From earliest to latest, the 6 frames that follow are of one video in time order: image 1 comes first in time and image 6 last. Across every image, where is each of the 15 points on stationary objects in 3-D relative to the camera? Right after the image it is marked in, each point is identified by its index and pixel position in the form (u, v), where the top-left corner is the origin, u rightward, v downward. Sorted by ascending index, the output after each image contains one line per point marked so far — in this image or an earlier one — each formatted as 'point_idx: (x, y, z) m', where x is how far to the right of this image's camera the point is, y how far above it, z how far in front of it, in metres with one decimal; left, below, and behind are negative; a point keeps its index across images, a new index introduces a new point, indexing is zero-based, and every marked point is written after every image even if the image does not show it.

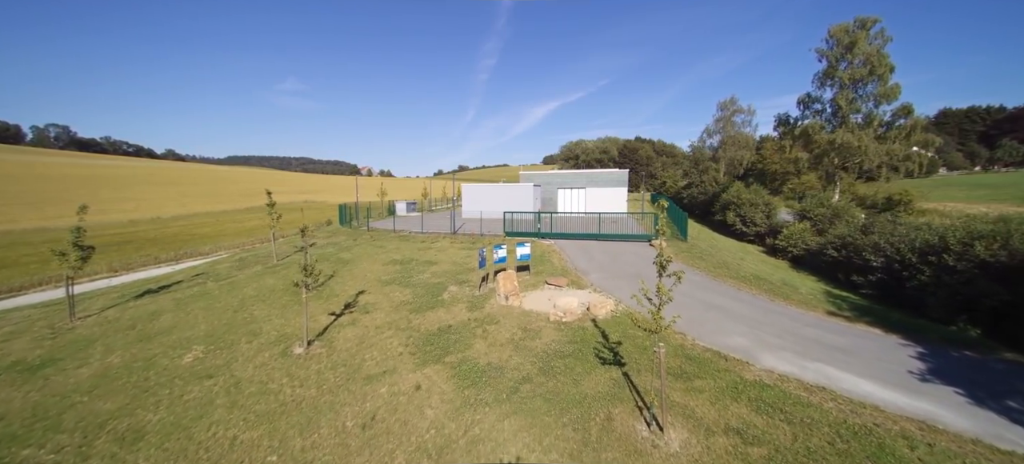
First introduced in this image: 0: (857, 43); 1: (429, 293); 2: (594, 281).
0: (+18.9, +10.4, +18.4) m
1: (-2.7, -2.0, +11.1) m
2: (+2.8, -1.7, +11.6) m
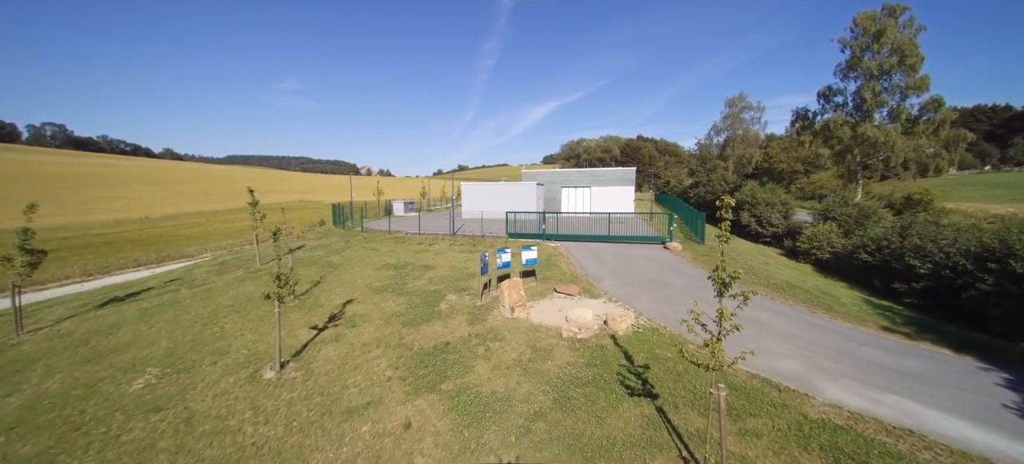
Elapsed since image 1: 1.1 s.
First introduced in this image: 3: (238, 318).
0: (+19.0, +10.3, +17.3) m
1: (-2.6, -2.1, +9.9) m
2: (+2.9, -1.7, +10.4) m
3: (-7.5, -2.4, +9.3) m
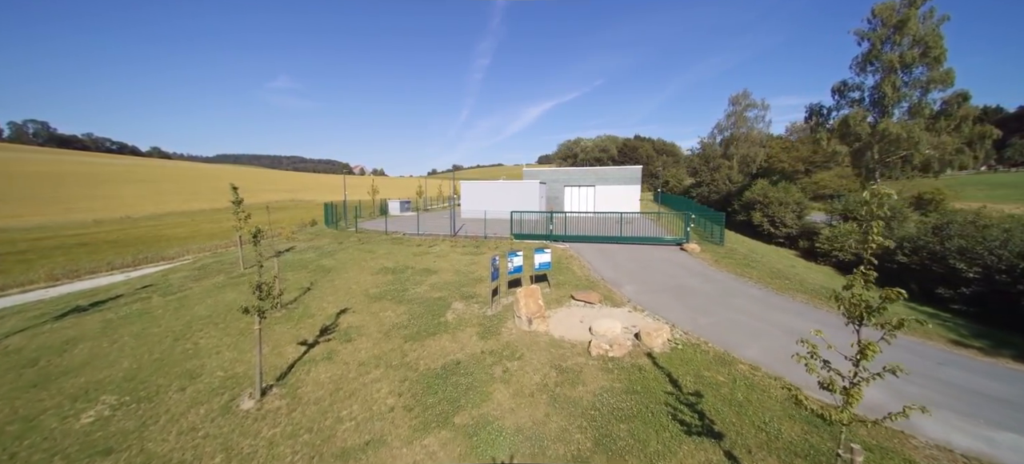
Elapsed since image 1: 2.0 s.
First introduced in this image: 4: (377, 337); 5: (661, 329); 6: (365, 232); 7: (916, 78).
0: (+19.3, +10.3, +16.5) m
1: (-2.2, -2.1, +8.9) m
2: (+3.3, -1.8, +9.4) m
3: (-7.1, -2.4, +8.2) m
4: (-3.1, -2.4, +7.8) m
5: (+3.0, -2.0, +6.8) m
6: (-7.9, 0.0, +18.4) m
7: (+20.1, +7.7, +17.0) m
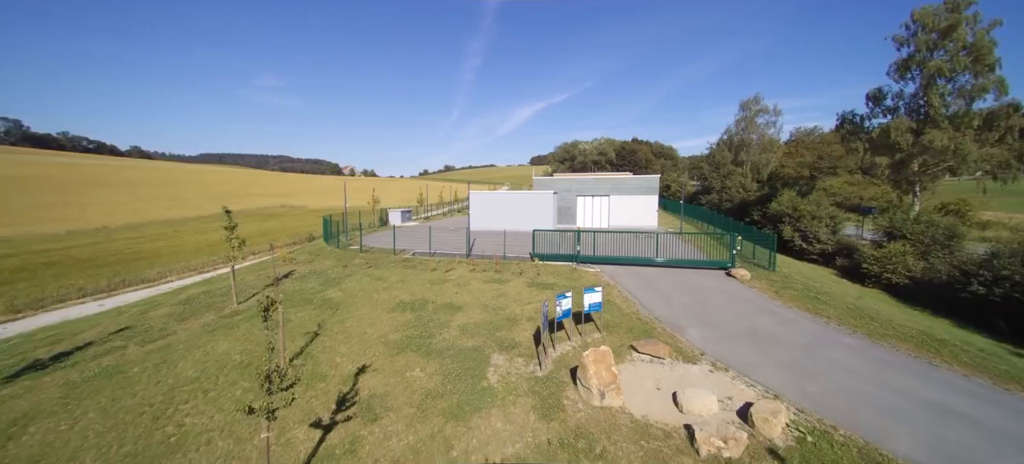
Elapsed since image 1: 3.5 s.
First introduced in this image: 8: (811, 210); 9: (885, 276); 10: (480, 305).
0: (+20.2, +9.4, +15.5) m
1: (-1.0, -3.0, +7.3) m
2: (+4.4, -2.7, +8.0) m
3: (-5.9, -3.3, +6.5) m
4: (-1.9, -3.3, +6.2) m
5: (+4.2, -2.9, +5.4) m
6: (-7.0, -0.9, +16.7) m
7: (+21.1, +6.9, +16.0) m
8: (+17.1, +1.2, +19.4) m
9: (+15.7, -1.9, +14.3) m
10: (-1.0, -2.3, +10.6) m
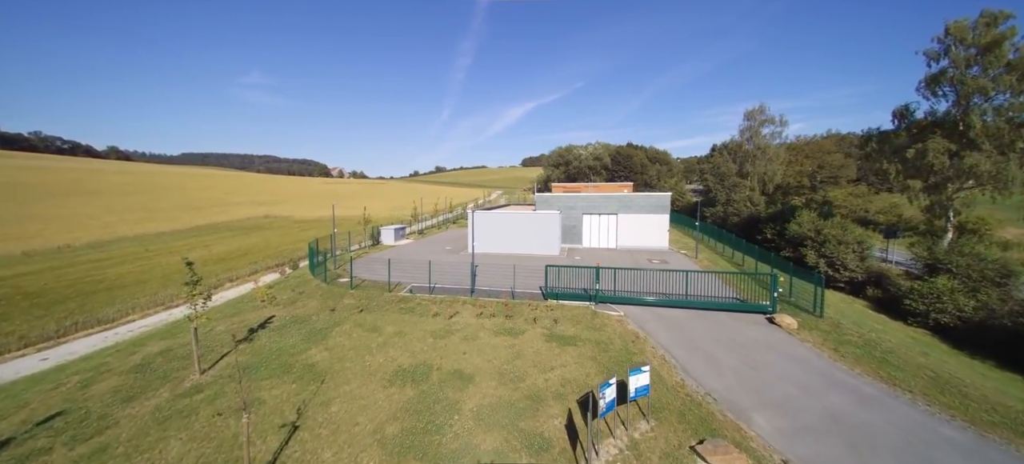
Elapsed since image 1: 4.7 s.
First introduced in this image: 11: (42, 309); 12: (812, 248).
0: (+20.6, +8.1, +14.4) m
1: (-0.4, -4.4, +5.6) m
2: (+5.0, -4.1, +6.5) m
3: (-5.3, -4.8, +4.7) m
4: (-1.2, -4.7, +4.5) m
5: (+4.9, -4.2, +3.9) m
6: (-6.6, -2.4, +14.9) m
7: (+21.5, +5.5, +14.8) m
8: (+17.4, -0.1, +18.2) m
9: (+16.2, -3.2, +13.0) m
10: (-0.4, -3.7, +8.9) m
11: (-21.7, -3.5, +15.8) m
12: (+16.9, -0.9, +19.2) m
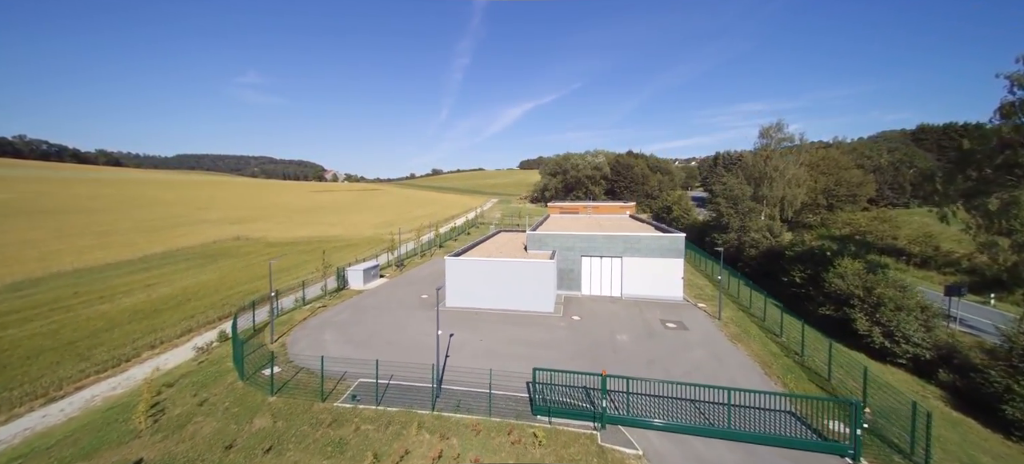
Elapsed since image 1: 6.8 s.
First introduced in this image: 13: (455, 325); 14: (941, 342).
0: (+19.8, +5.3, +10.9) m
1: (-1.1, -7.2, +2.0) m
2: (+4.3, -6.8, +2.9) m
3: (-6.0, -7.5, +1.0) m
4: (-1.9, -7.5, +0.8) m
5: (+4.2, -7.0, +0.3) m
6: (-7.3, -5.1, +11.2) m
7: (+20.7, +2.8, +11.3) m
8: (+16.6, -2.9, +14.7) m
9: (+15.4, -6.0, +9.5) m
10: (-1.2, -6.4, +5.3) m
11: (-22.5, -6.2, +12.0) m
12: (+16.1, -3.6, +15.7) m
13: (-2.8, -4.4, +16.6) m
14: (+16.9, -4.5, +13.1) m
